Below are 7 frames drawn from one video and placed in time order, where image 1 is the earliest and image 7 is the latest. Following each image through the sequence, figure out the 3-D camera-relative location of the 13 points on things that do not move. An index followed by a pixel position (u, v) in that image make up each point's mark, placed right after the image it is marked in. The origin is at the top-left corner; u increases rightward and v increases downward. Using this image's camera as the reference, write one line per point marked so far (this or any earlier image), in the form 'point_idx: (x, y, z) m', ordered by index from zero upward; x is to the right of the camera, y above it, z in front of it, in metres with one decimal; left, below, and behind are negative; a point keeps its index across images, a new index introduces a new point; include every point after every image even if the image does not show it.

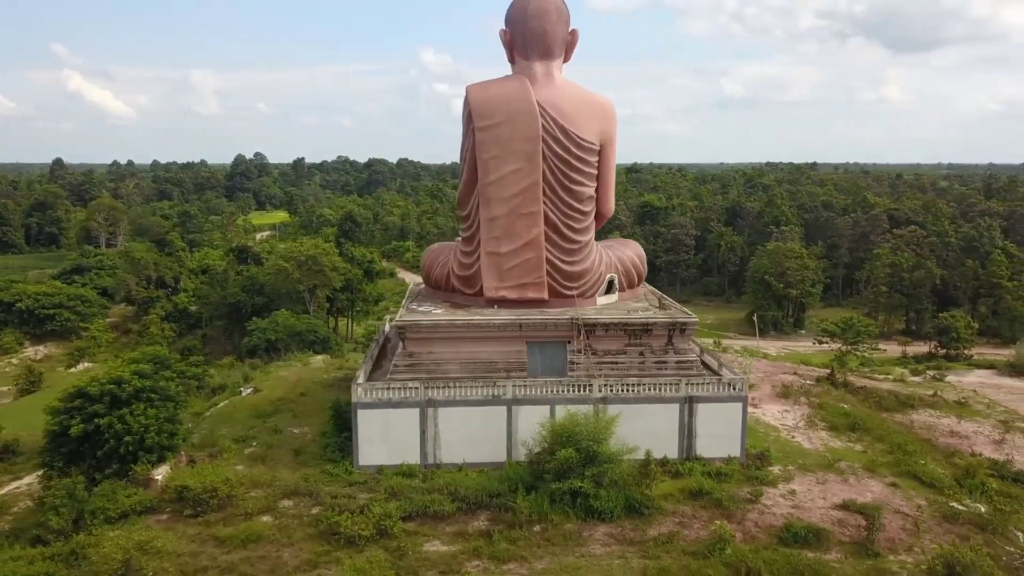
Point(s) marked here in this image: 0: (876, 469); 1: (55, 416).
0: (+6.8, -3.4, +15.4) m
1: (-8.5, -2.4, +15.5) m
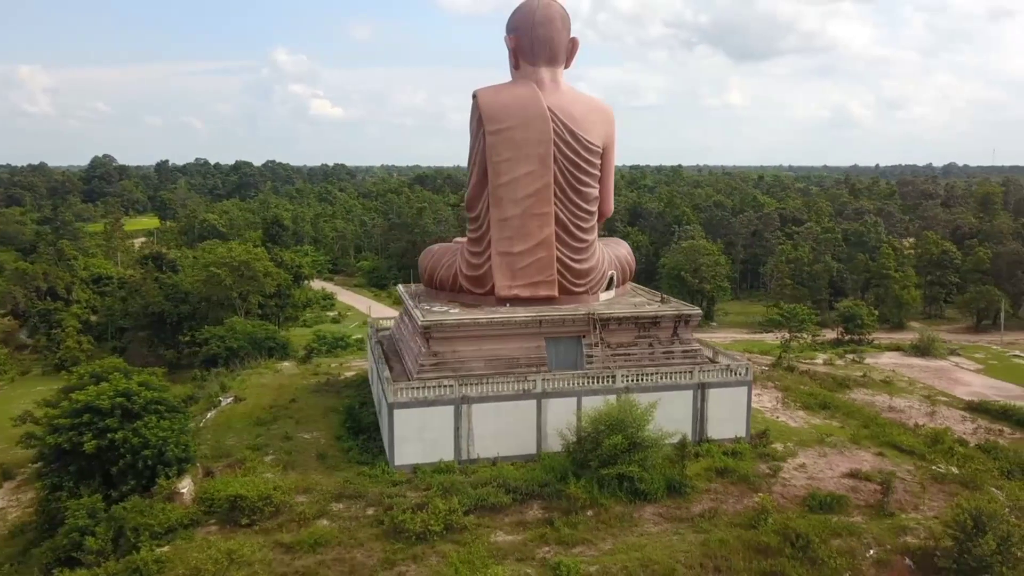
0: (+7.2, -3.2, +17.1) m
1: (-8.0, -2.6, +14.7) m
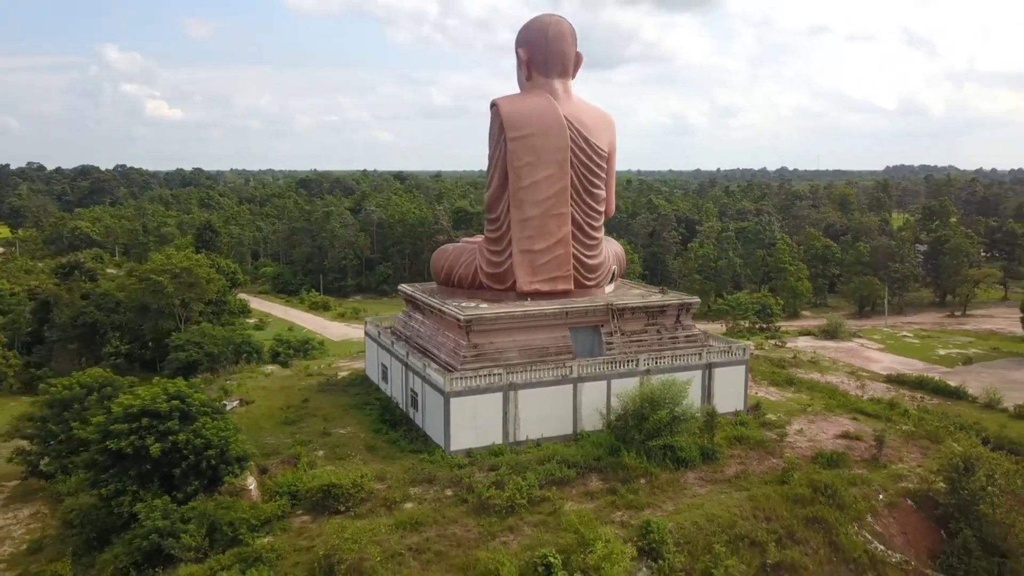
0: (+7.7, -2.9, +19.6) m
1: (-6.9, -2.7, +14.7) m
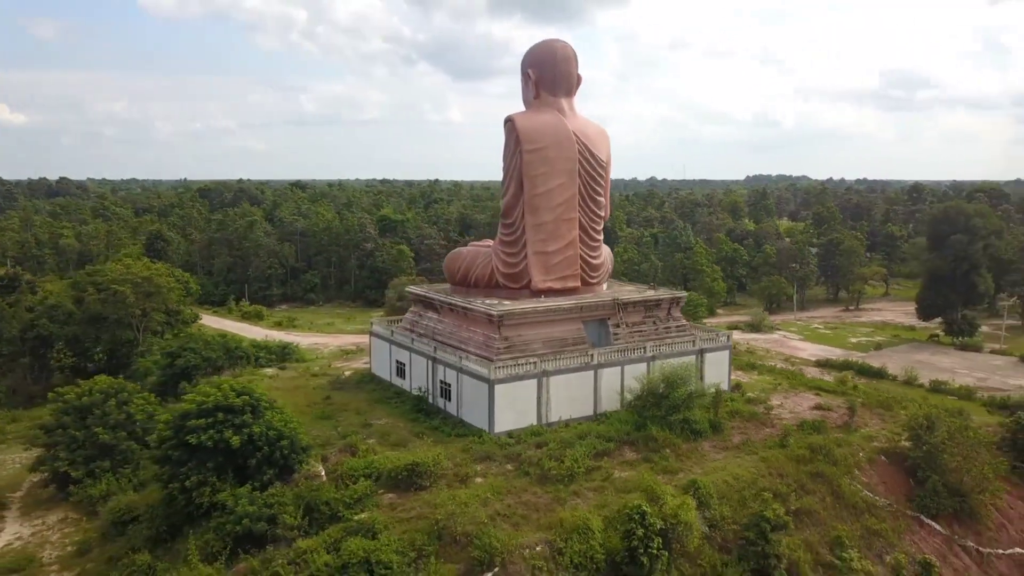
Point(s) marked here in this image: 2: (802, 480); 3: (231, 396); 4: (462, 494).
0: (+7.8, -2.7, +22.5) m
1: (-5.9, -2.7, +15.5) m
2: (+5.8, -3.8, +16.5) m
3: (-5.4, -2.1, +16.0) m
4: (-0.9, -3.7, +14.7) m
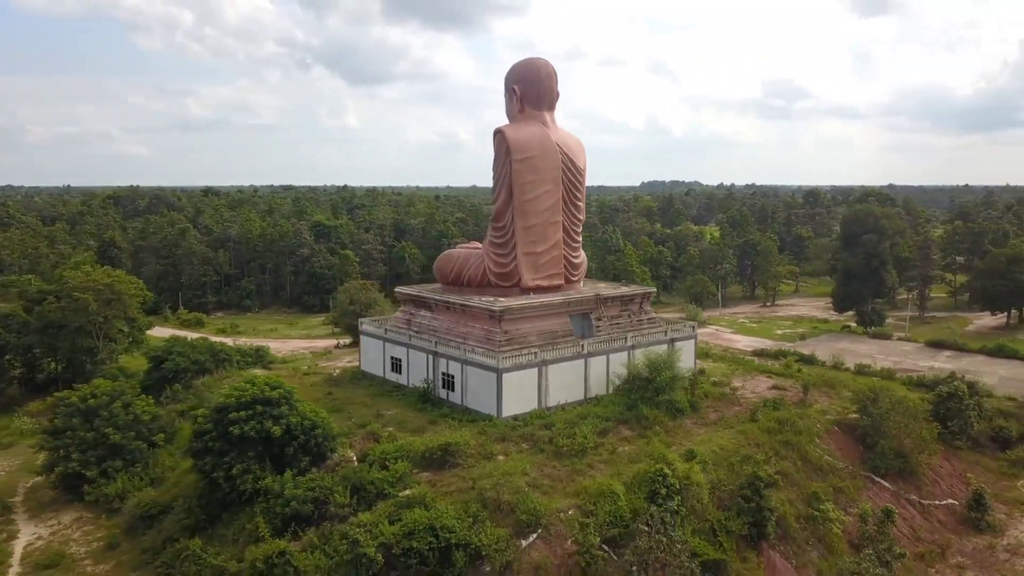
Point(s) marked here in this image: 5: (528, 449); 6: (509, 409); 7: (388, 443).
0: (+7.3, -2.5, +25.1) m
1: (-5.5, -2.7, +16.5) m
2: (+6.1, -3.7, +18.9) m
3: (-5.1, -2.1, +17.0) m
4: (-0.4, -3.6, +16.4) m
5: (+0.3, -3.5, +17.6) m
6: (-0.1, -2.8, +19.3) m
7: (-2.7, -3.3, +17.7) m
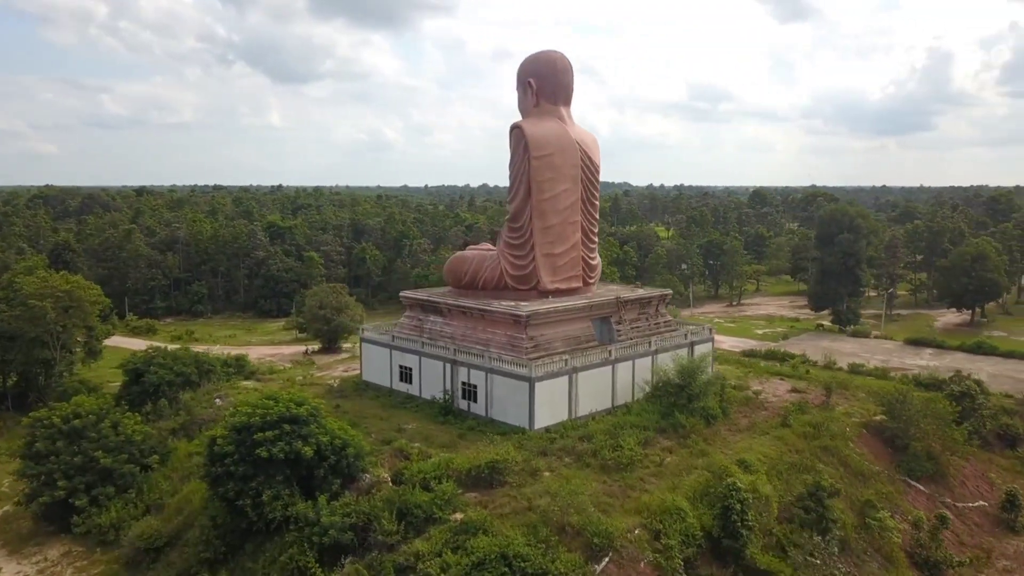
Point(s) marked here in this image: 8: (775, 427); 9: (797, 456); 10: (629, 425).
0: (+7.5, -2.6, +24.7) m
1: (-4.5, -2.8, +15.0) m
2: (+6.8, -3.7, +18.4) m
3: (-4.2, -2.2, +15.5) m
4: (+0.6, -3.7, +15.3) m
5: (+1.2, -3.5, +16.6) m
6: (+0.6, -2.9, +18.2) m
7: (-1.8, -3.5, +16.4) m
8: (+6.3, -3.3, +19.6) m
9: (+6.2, -3.7, +18.0) m
10: (+2.6, -3.1, +18.3) m
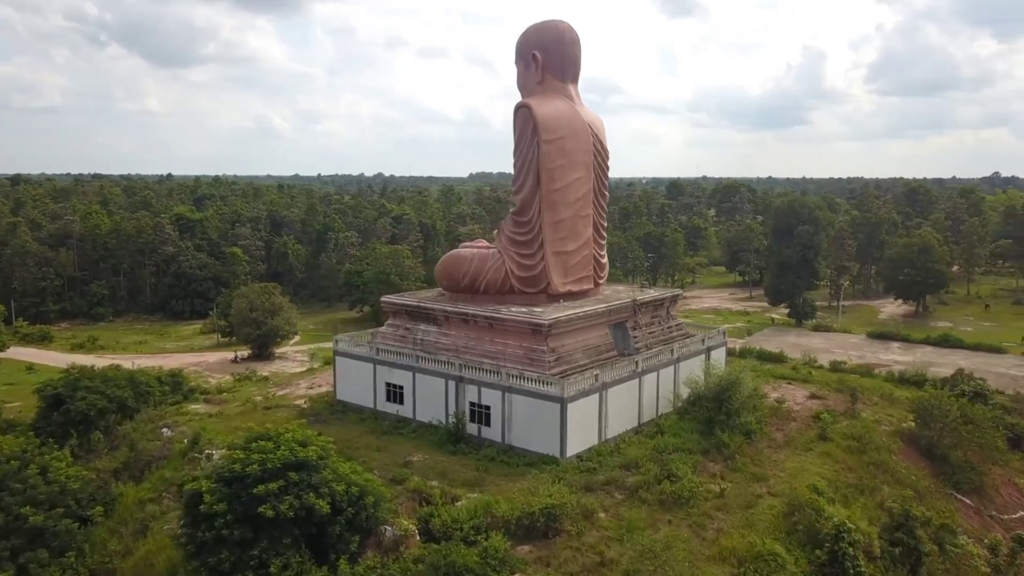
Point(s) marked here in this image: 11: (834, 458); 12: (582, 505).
0: (+7.1, -2.5, +23.0) m
1: (-3.5, -3.0, +11.8) m
2: (+7.2, -3.7, +16.7) m
3: (-3.3, -2.4, +12.4) m
4: (+1.5, -3.9, +12.8) m
5: (+1.9, -3.6, +14.1) m
6: (+1.2, -3.0, +15.7) m
7: (-1.0, -3.6, +13.6) m
8: (+6.5, -3.3, +17.8) m
9: (+6.7, -3.7, +16.2) m
10: (+3.0, -3.2, +16.0) m
11: (+6.5, -3.5, +16.9) m
12: (+1.1, -3.6, +13.6) m
